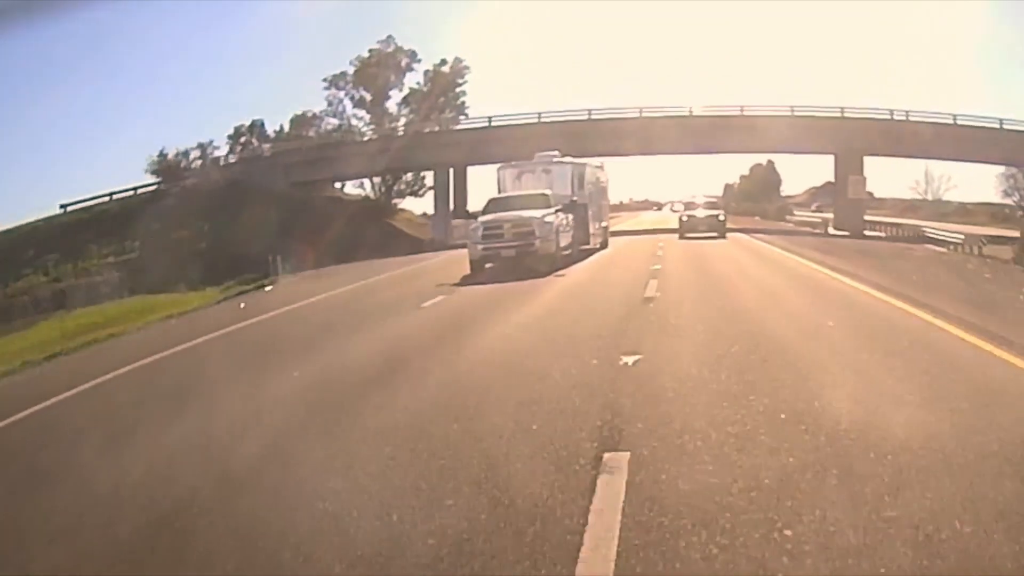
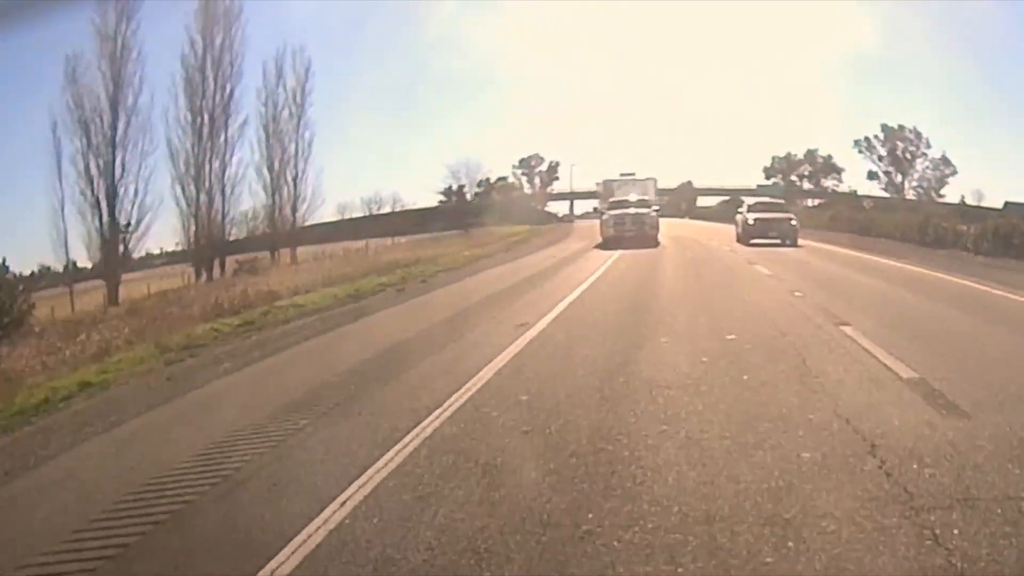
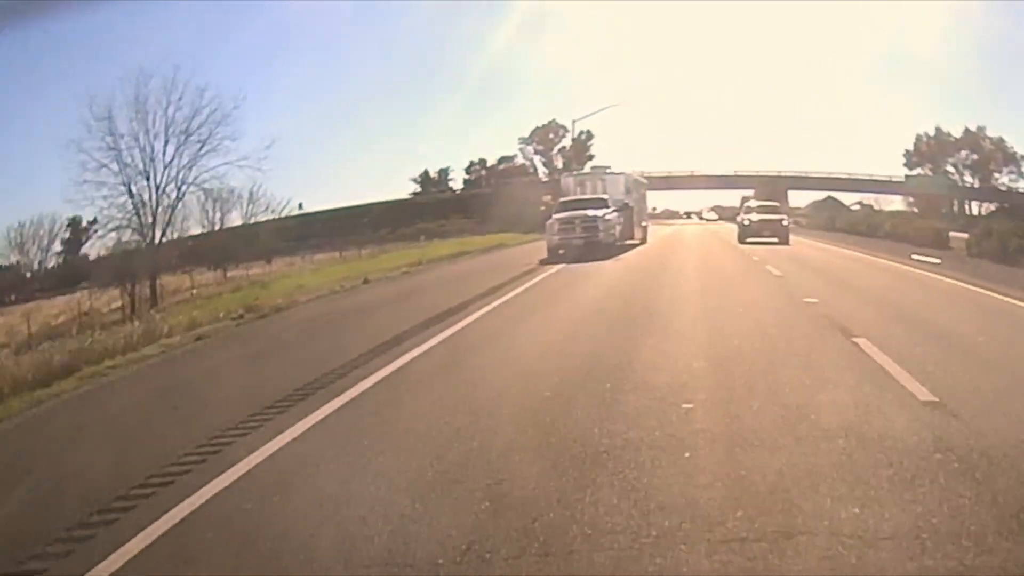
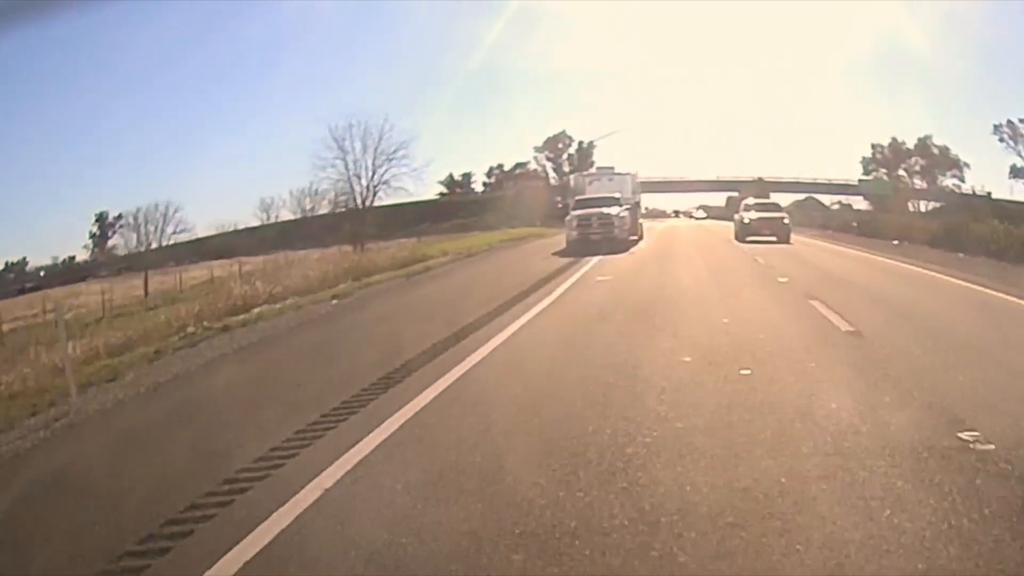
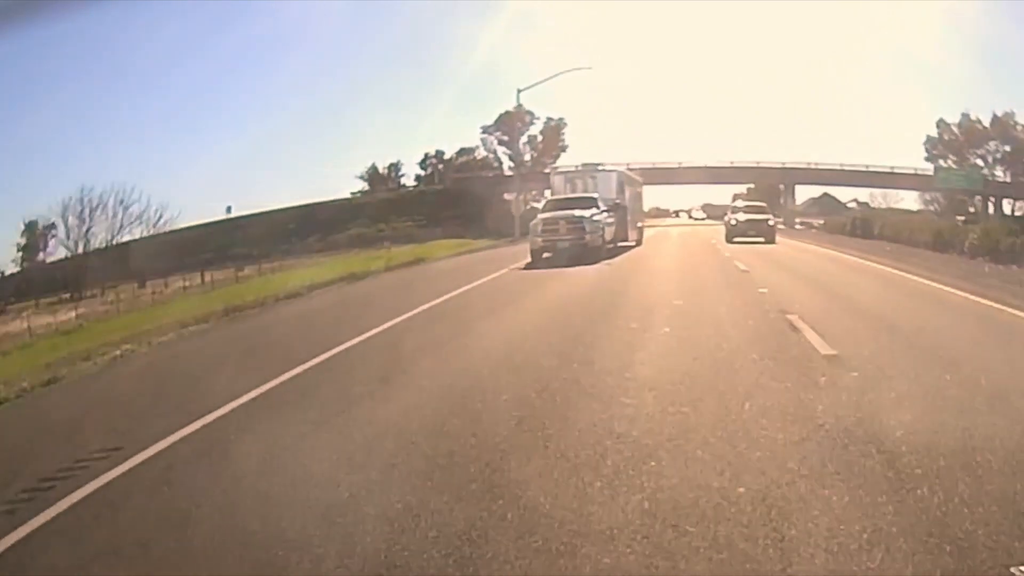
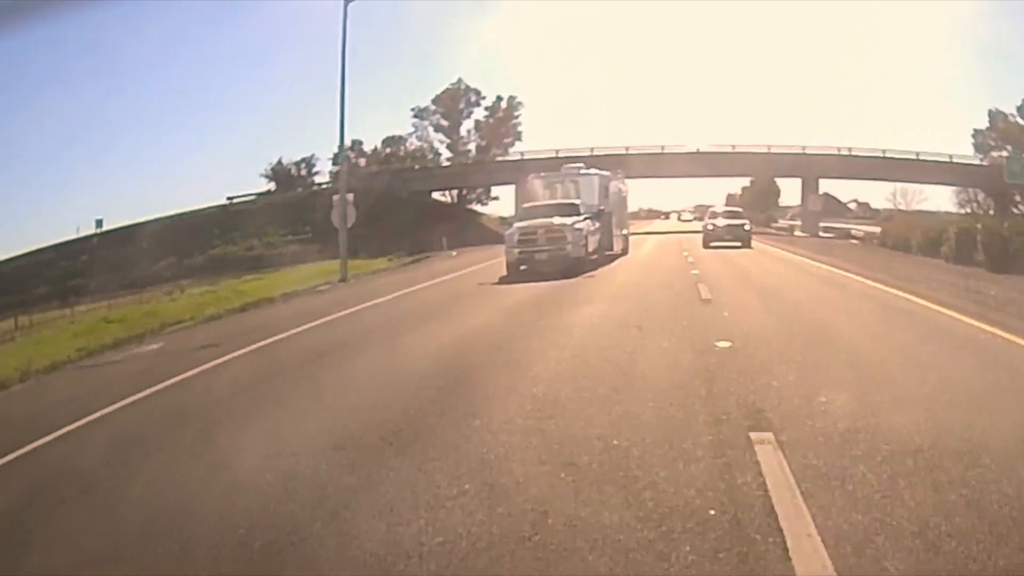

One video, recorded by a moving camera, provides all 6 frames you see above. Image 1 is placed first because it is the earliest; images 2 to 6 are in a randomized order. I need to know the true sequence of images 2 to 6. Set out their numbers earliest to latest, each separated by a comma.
6, 5, 3, 4, 2
